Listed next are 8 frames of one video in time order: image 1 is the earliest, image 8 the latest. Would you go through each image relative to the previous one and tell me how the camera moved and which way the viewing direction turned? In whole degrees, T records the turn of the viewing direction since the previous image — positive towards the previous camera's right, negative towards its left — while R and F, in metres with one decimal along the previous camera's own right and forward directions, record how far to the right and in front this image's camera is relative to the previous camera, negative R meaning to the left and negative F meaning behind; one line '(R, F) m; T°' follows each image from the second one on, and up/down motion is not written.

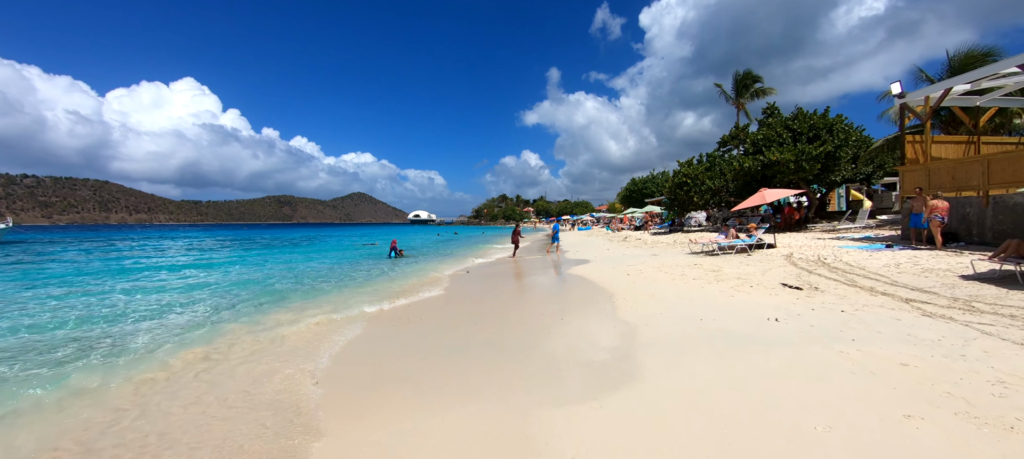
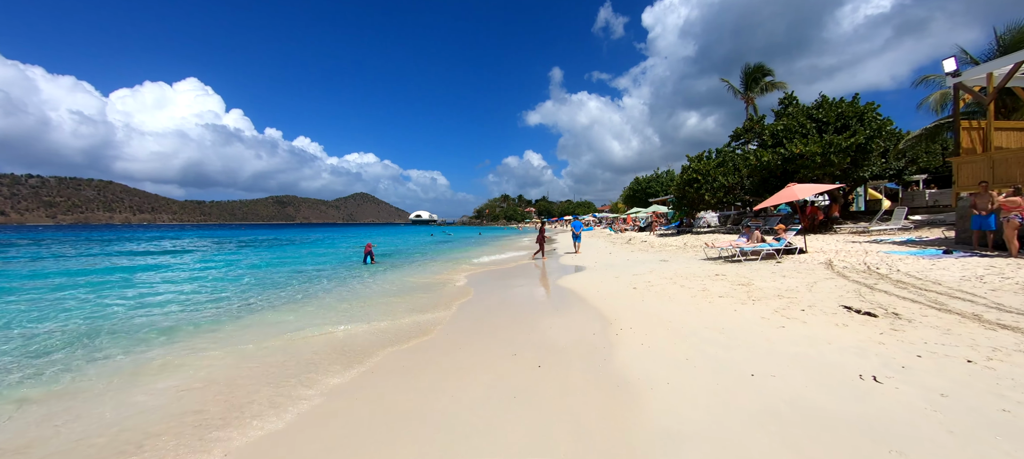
(+0.5, +1.9) m; 0°
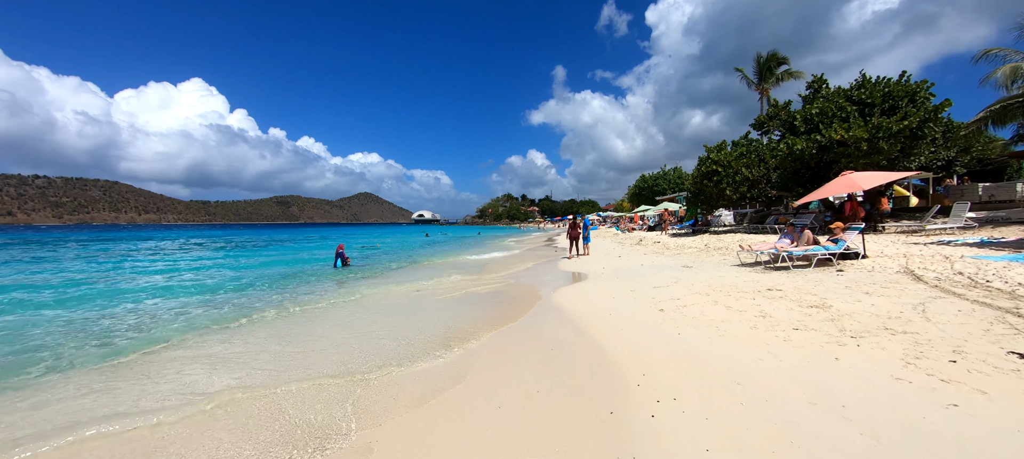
(+0.4, +2.1) m; -1°
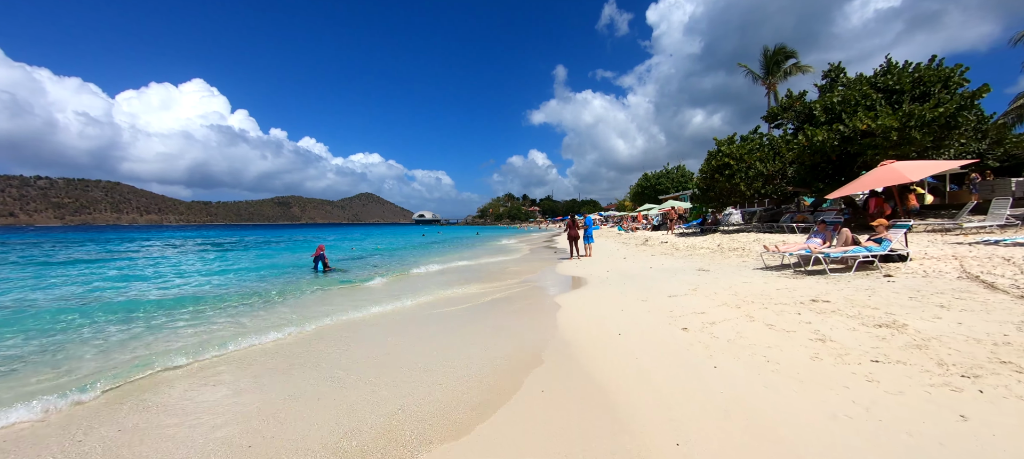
(+0.2, +1.1) m; 0°
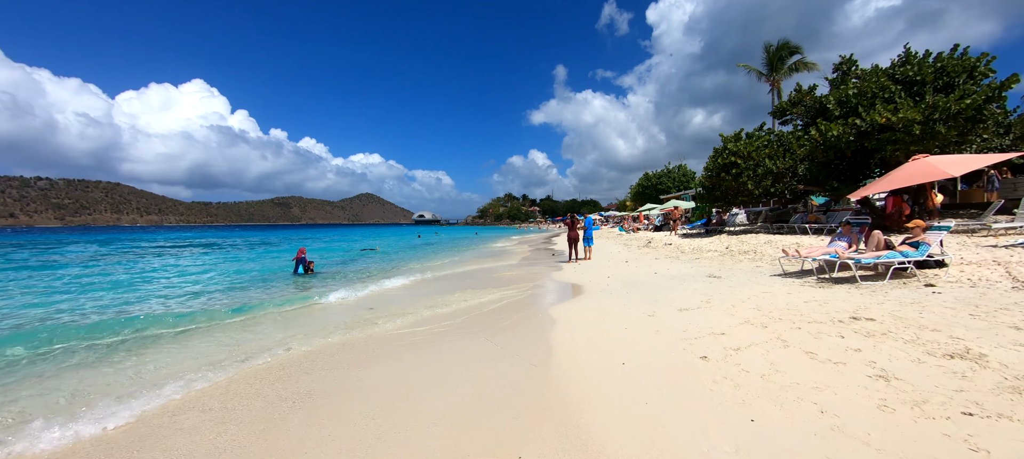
(+0.2, +0.8) m; 0°
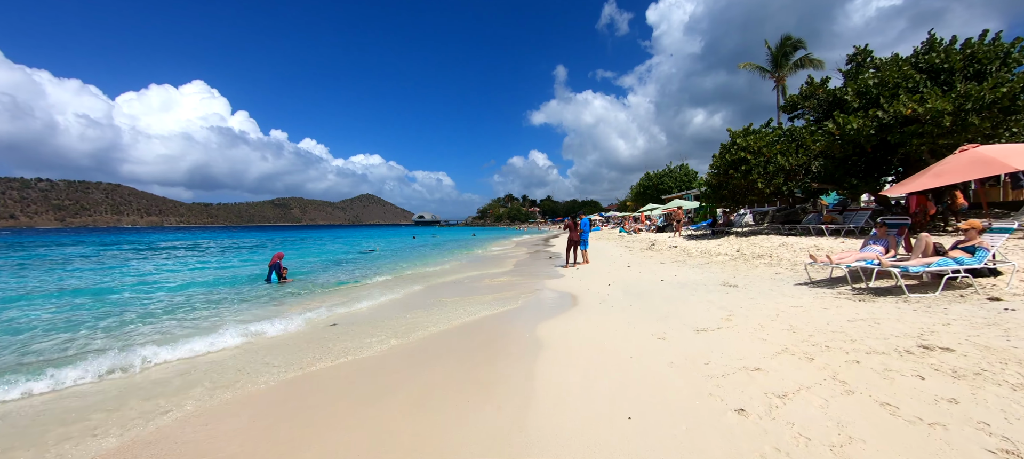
(+0.3, +0.9) m; 0°
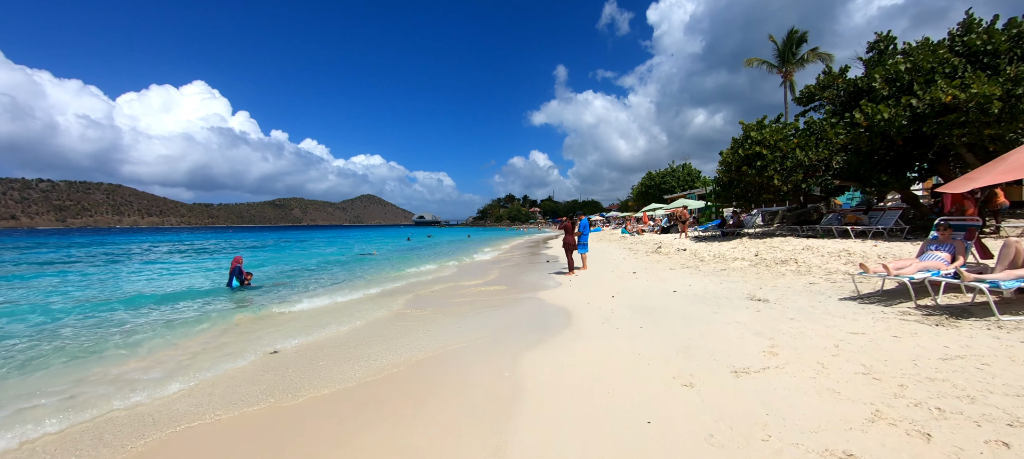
(+0.3, +1.1) m; 0°
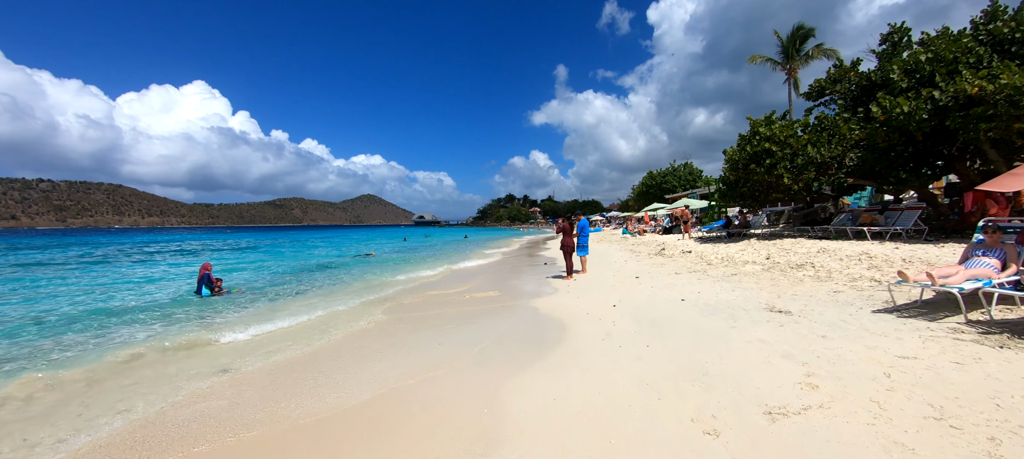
(+0.2, +0.6) m; 0°
